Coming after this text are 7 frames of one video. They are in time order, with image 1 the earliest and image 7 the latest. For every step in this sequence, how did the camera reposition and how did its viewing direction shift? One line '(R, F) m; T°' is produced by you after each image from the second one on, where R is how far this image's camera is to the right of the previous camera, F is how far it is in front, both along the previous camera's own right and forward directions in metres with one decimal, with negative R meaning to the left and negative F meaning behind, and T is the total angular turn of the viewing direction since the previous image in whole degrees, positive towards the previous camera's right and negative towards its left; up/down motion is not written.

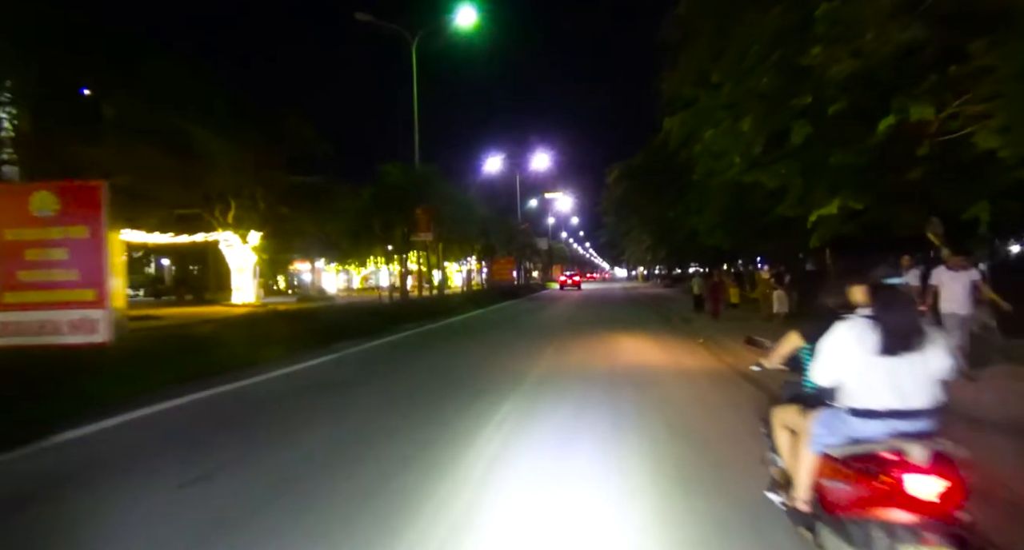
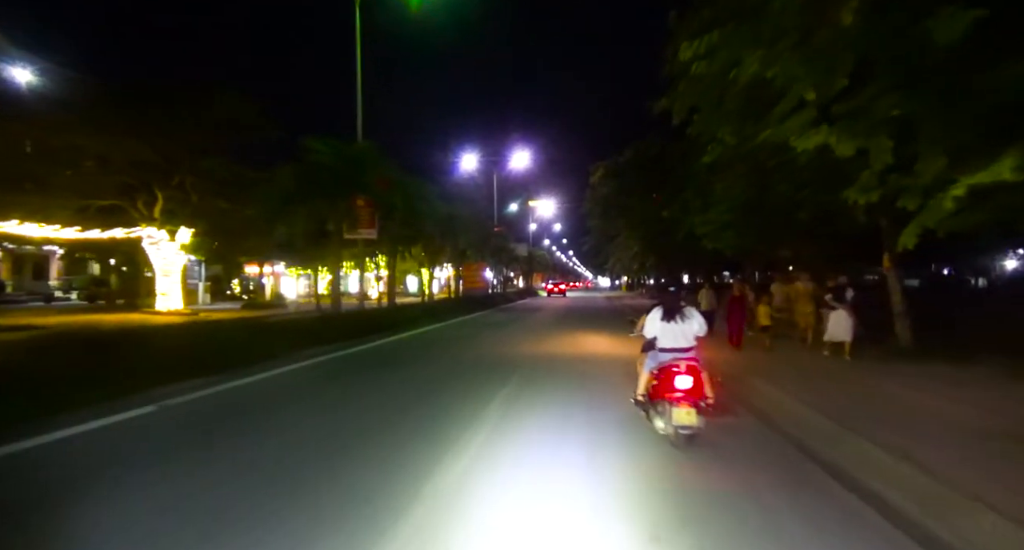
(+0.5, +2.3) m; +2°
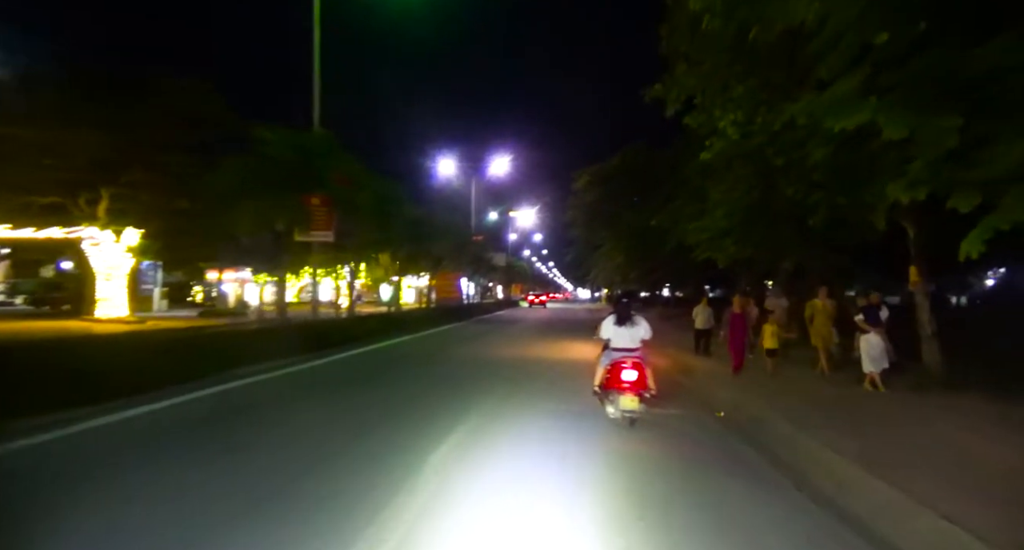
(+0.2, +1.0) m; +2°
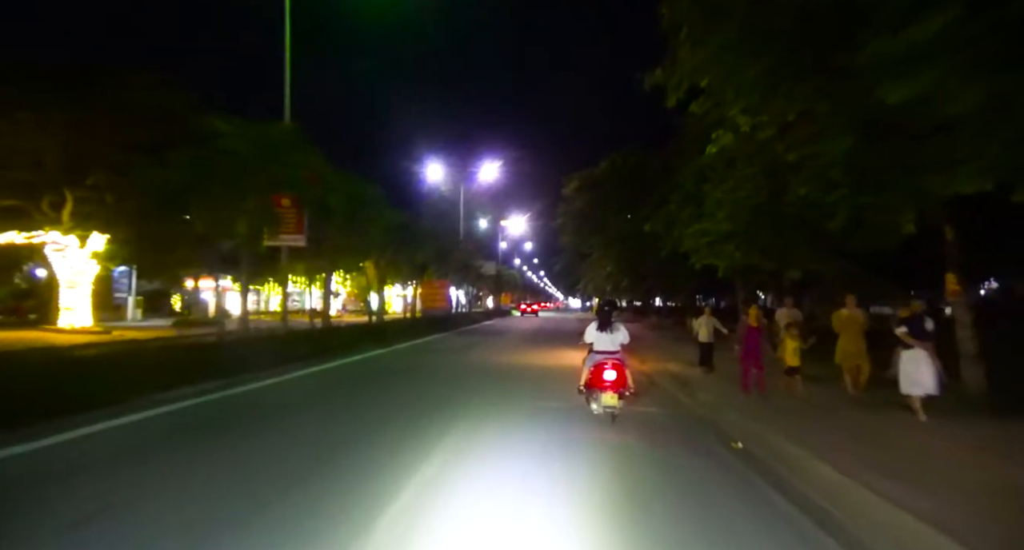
(+0.1, +0.7) m; +1°
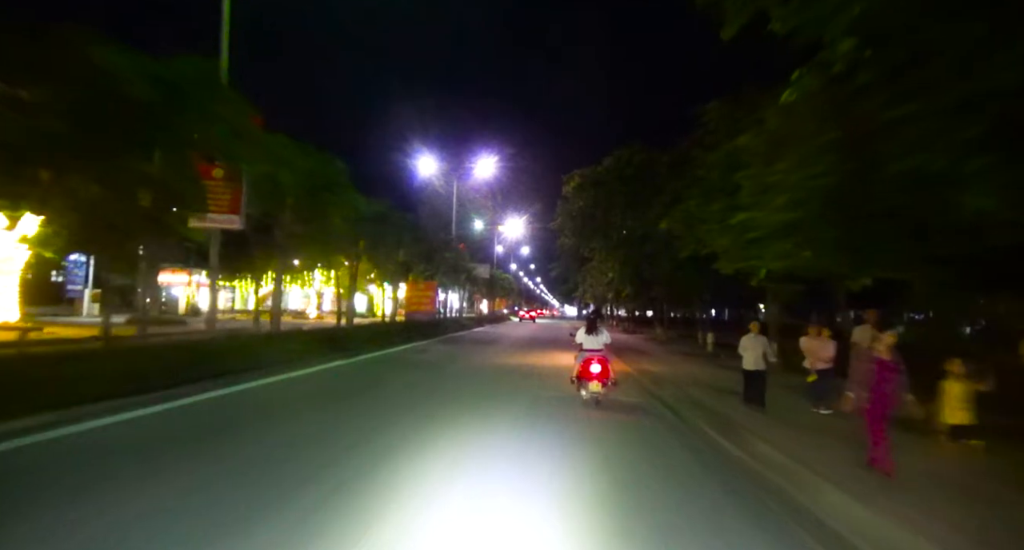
(+0.1, +1.8) m; 0°
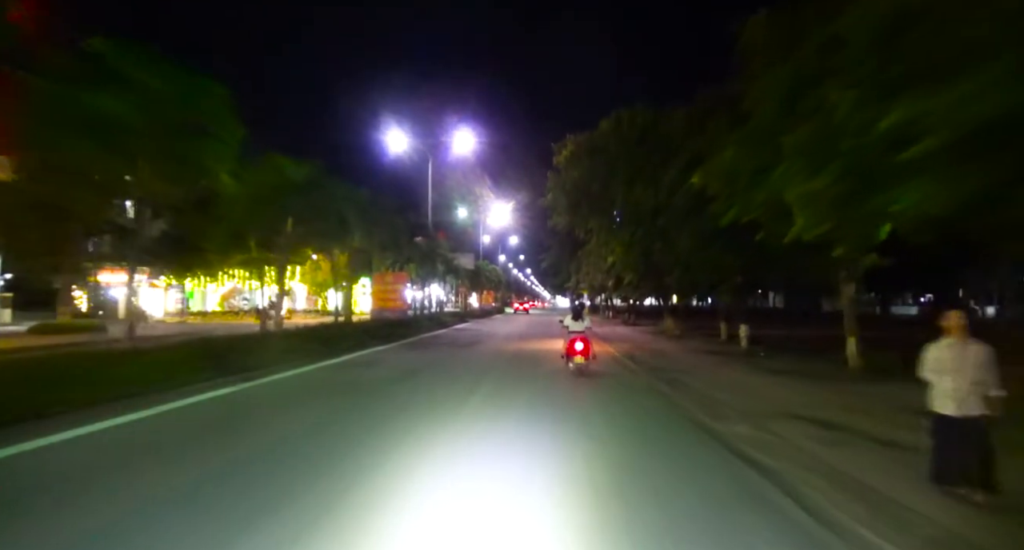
(+0.2, +2.8) m; +1°
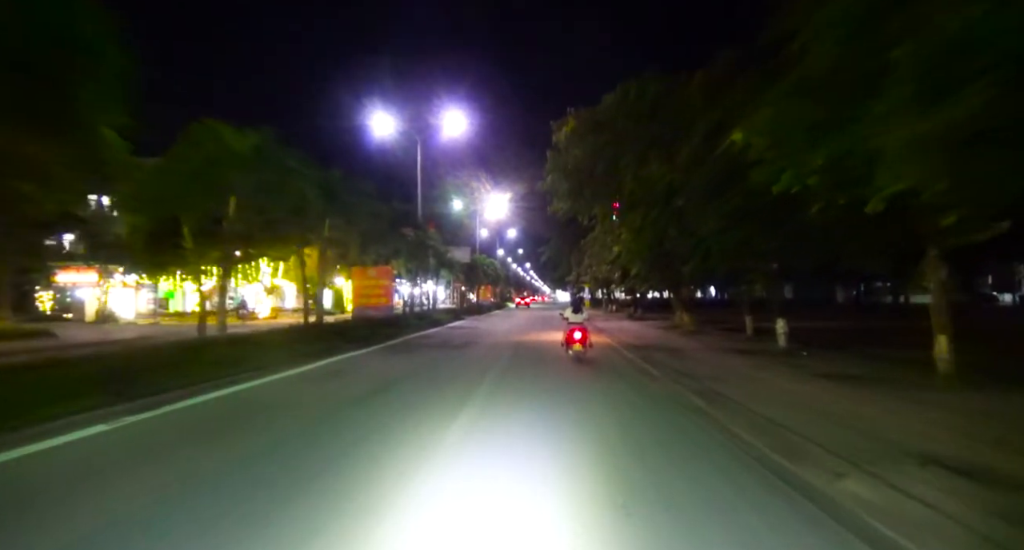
(+0.1, +1.6) m; 0°
